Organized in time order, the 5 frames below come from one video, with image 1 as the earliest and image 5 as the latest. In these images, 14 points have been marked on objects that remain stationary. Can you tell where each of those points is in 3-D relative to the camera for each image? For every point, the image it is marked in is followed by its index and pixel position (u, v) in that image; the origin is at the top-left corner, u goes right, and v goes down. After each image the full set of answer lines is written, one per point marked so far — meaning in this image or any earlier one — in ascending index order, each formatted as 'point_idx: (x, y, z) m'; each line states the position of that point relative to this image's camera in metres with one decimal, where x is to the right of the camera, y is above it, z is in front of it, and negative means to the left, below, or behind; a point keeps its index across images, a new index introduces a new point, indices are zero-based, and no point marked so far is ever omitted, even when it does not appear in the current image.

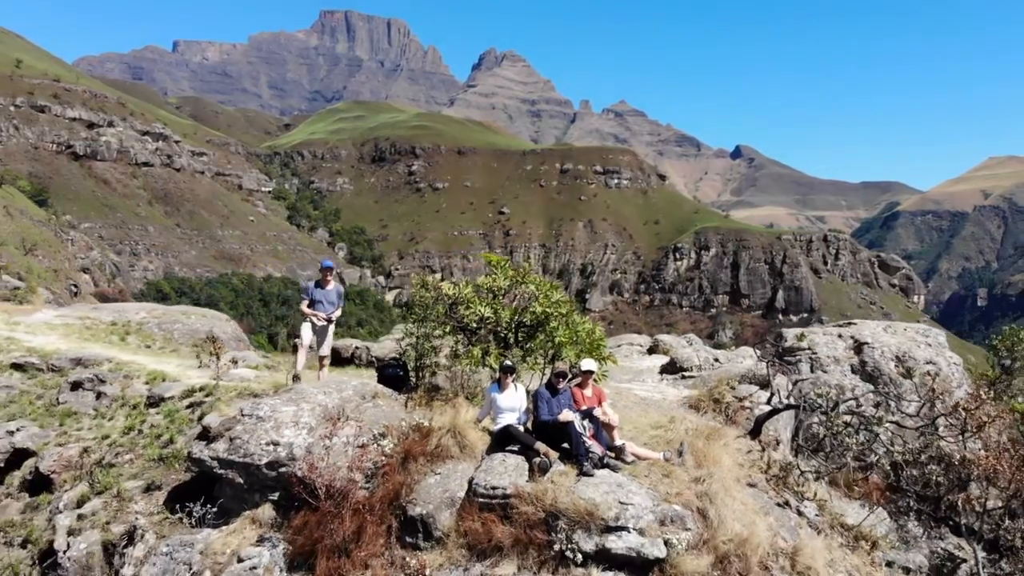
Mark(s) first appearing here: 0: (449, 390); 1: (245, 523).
0: (-0.6, -1.2, +8.4) m
1: (-2.5, -2.4, +6.6) m
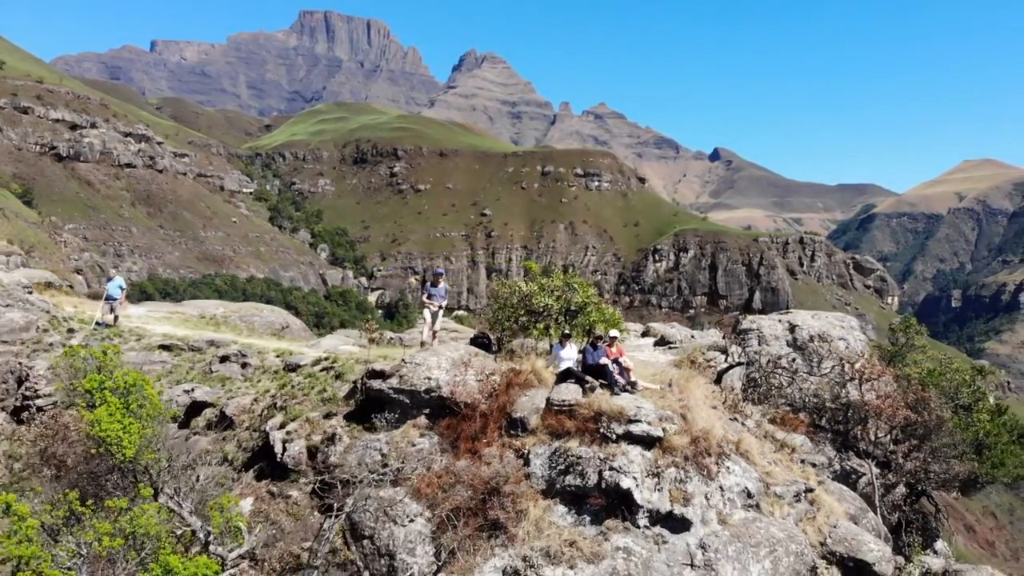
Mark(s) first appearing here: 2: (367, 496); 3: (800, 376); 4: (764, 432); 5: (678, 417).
0: (+0.3, -1.2, +12.3) m
1: (-1.6, -2.3, +10.5) m
2: (-2.2, -3.2, +9.6) m
3: (+6.2, -1.9, +13.5) m
4: (+4.6, -2.6, +11.5) m
5: (+2.7, -2.1, +10.1) m
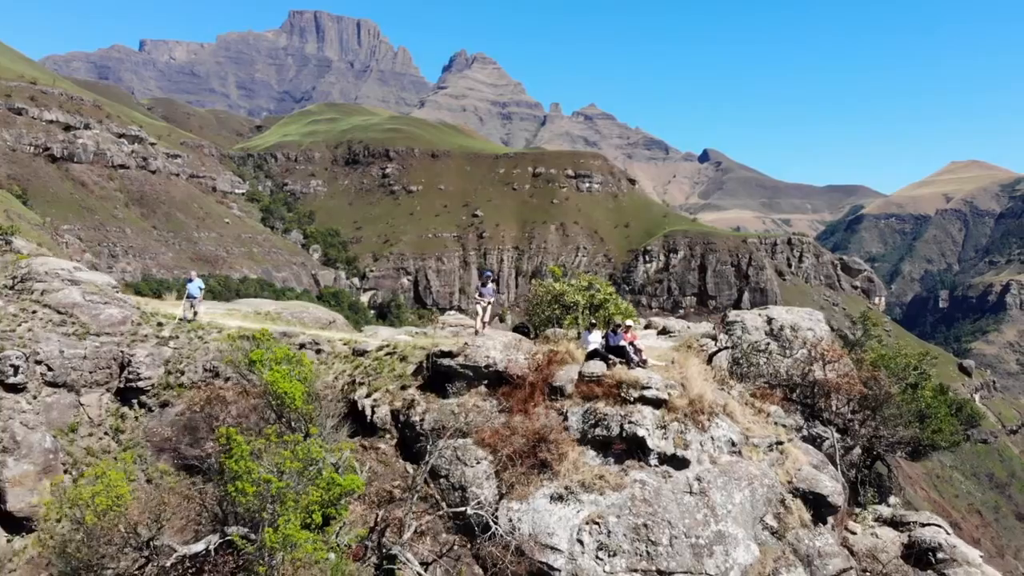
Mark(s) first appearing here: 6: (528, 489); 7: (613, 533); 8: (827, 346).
0: (+1.1, -1.2, +15.3) m
1: (-0.8, -2.3, +13.4) m
2: (-1.3, -3.2, +12.6) m
3: (+7.0, -1.8, +16.6) m
4: (+5.5, -2.6, +14.6) m
5: (+3.5, -2.1, +13.1) m
6: (+0.3, -3.8, +11.8) m
7: (+1.8, -4.4, +11.1) m
8: (+8.6, -1.6, +17.0) m
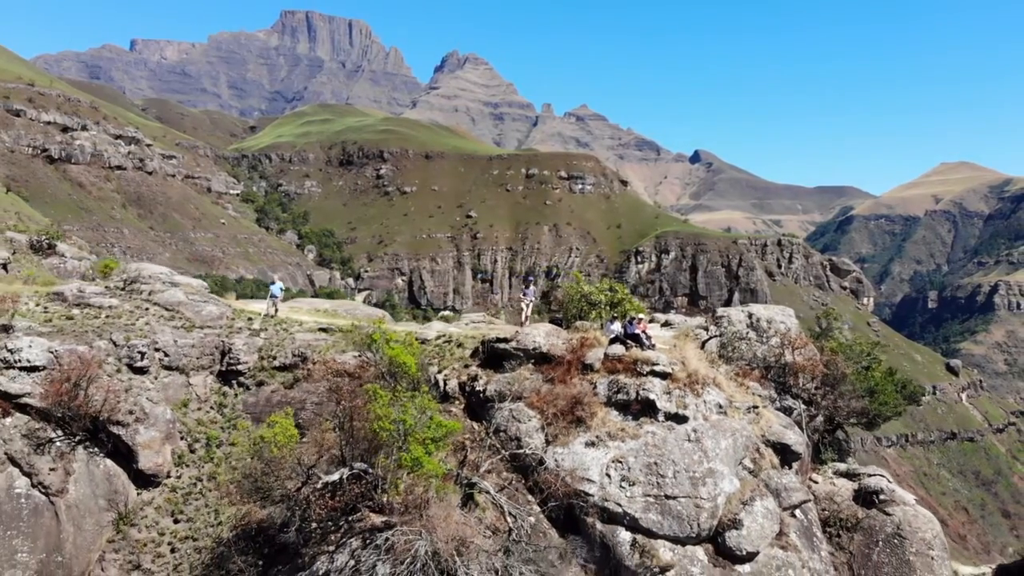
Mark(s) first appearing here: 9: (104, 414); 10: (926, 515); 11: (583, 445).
0: (+2.2, -1.2, +19.5) m
1: (+0.4, -2.3, +17.5) m
2: (-0.2, -3.2, +16.7) m
3: (+8.1, -1.9, +20.8) m
4: (+6.6, -2.6, +18.8) m
5: (+4.7, -2.1, +17.2) m
6: (+1.5, -3.8, +15.9) m
7: (+2.9, -4.4, +15.2) m
8: (+9.7, -1.6, +21.2) m
9: (-12.8, -3.9, +19.4) m
10: (+12.6, -6.9, +18.9) m
11: (+1.8, -4.0, +15.7) m
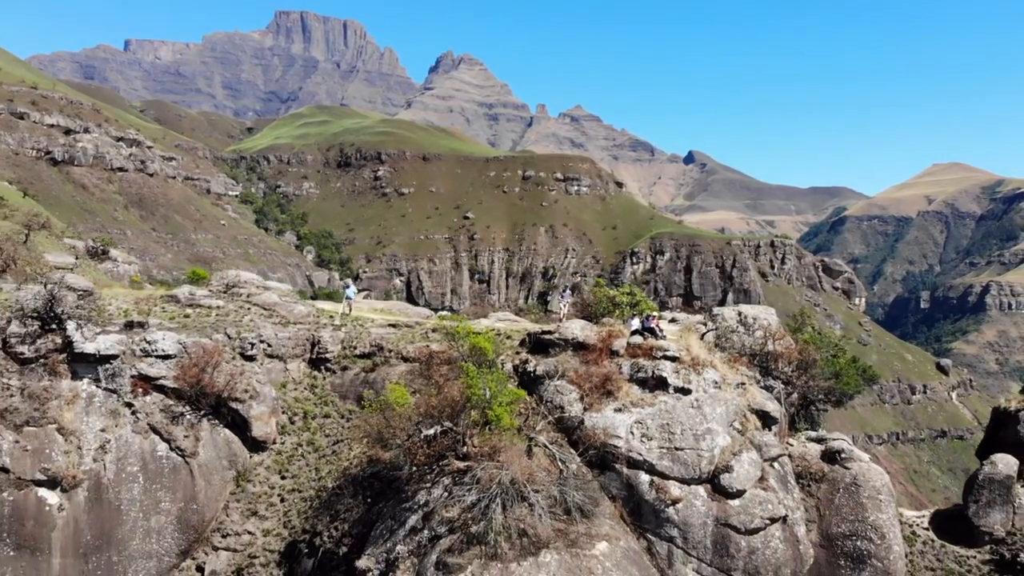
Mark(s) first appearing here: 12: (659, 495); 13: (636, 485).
0: (+3.7, -1.4, +24.6) m
1: (+1.9, -2.5, +22.7) m
2: (+1.4, -3.4, +21.8) m
3: (+9.6, -2.0, +26.0) m
4: (+8.1, -2.8, +24.0) m
5: (+6.2, -2.3, +22.4) m
6: (+3.1, -4.0, +21.0) m
7: (+4.5, -4.5, +20.4) m
8: (+11.2, -1.8, +26.4) m
9: (-11.2, -4.1, +24.4) m
10: (+14.1, -7.0, +24.1) m
11: (+3.4, -4.1, +20.9) m
12: (+4.6, -6.4, +19.4) m
13: (+3.9, -6.2, +19.5) m
